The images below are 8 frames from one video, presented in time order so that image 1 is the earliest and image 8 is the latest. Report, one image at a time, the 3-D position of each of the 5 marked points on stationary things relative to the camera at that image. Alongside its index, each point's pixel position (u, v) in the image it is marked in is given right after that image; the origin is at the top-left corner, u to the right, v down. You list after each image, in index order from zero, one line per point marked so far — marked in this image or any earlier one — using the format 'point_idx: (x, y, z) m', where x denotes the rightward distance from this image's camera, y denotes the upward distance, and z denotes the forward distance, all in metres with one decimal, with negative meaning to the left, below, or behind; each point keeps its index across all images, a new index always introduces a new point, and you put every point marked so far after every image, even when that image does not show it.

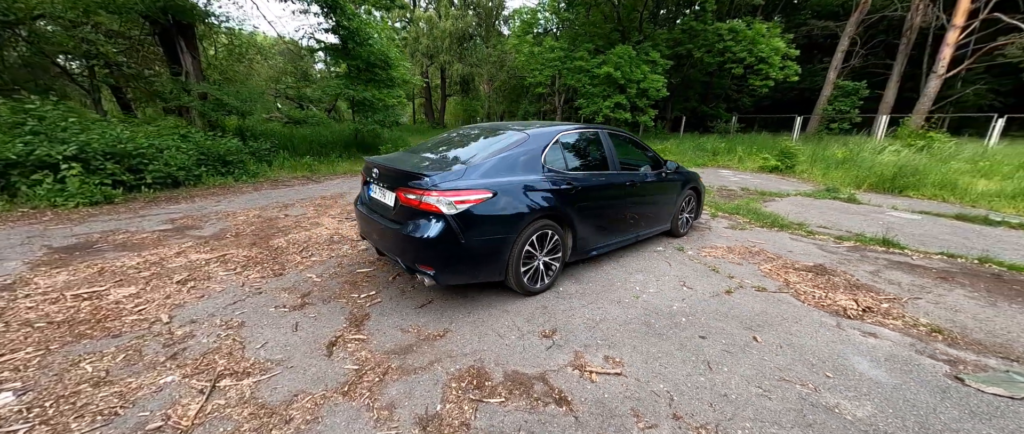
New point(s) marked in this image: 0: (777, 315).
0: (+2.0, -0.7, +2.8) m
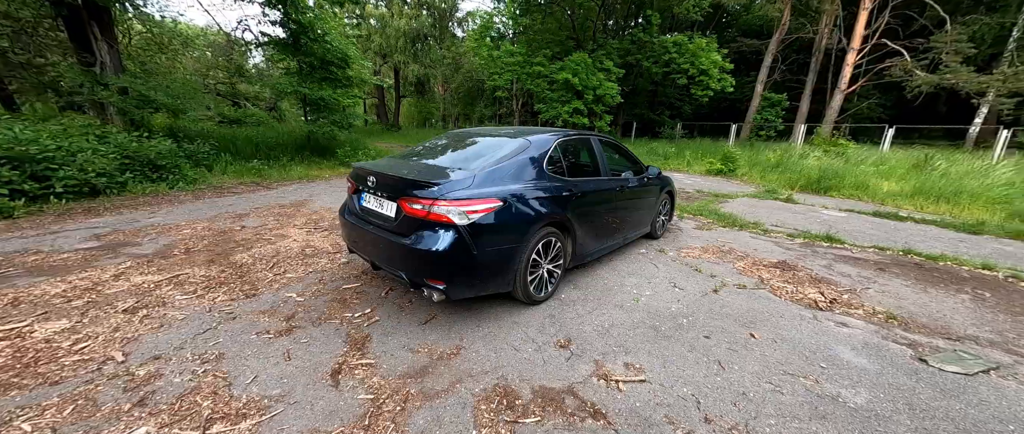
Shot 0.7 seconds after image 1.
0: (+2.0, -0.8, +3.0) m
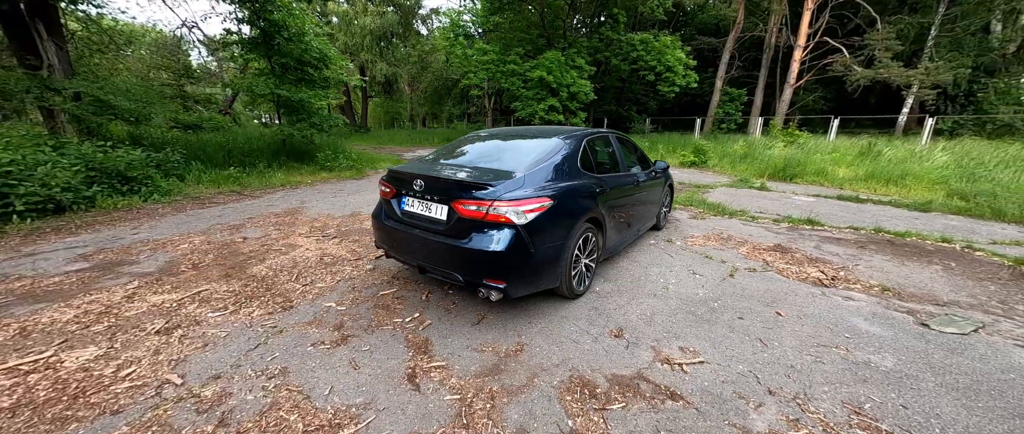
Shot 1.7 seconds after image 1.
0: (+2.4, -0.6, +3.3) m
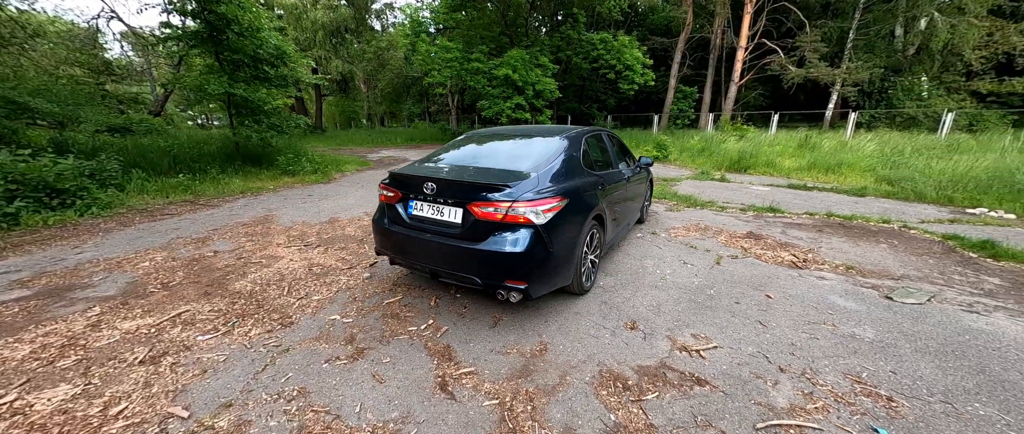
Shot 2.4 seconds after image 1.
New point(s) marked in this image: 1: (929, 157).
0: (+2.4, -0.5, +3.6) m
1: (+9.2, +1.3, +8.3) m
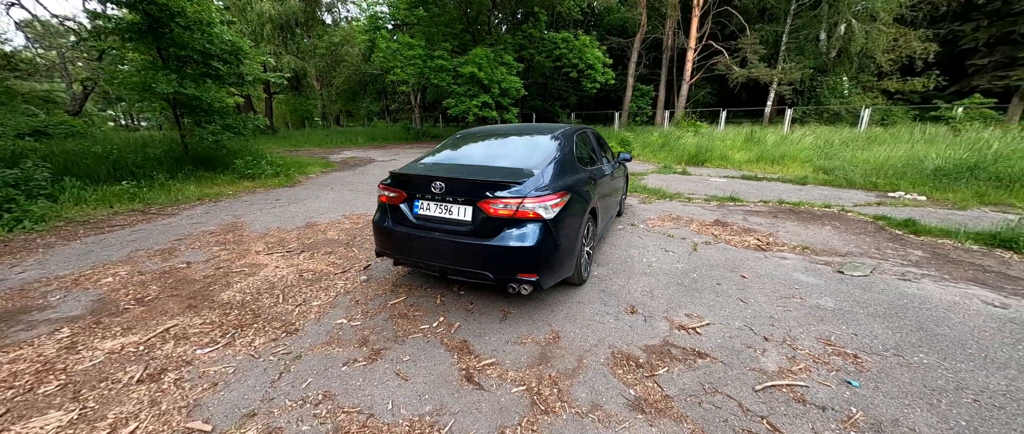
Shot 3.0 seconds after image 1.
0: (+2.3, -0.4, +3.9) m
1: (+8.5, +1.7, +9.3) m
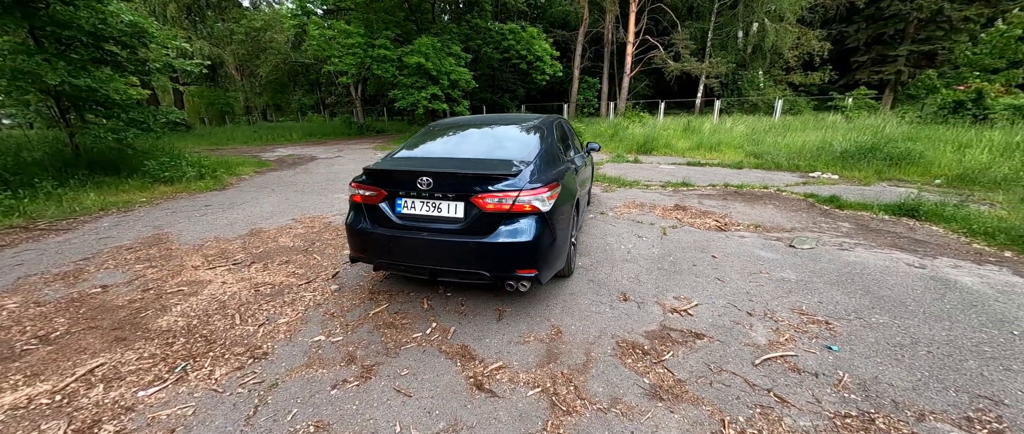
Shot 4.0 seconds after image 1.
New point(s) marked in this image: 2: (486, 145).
0: (+2.1, -0.2, +4.1) m
1: (+7.3, +2.3, +10.4) m
2: (-0.2, +0.6, +3.1) m
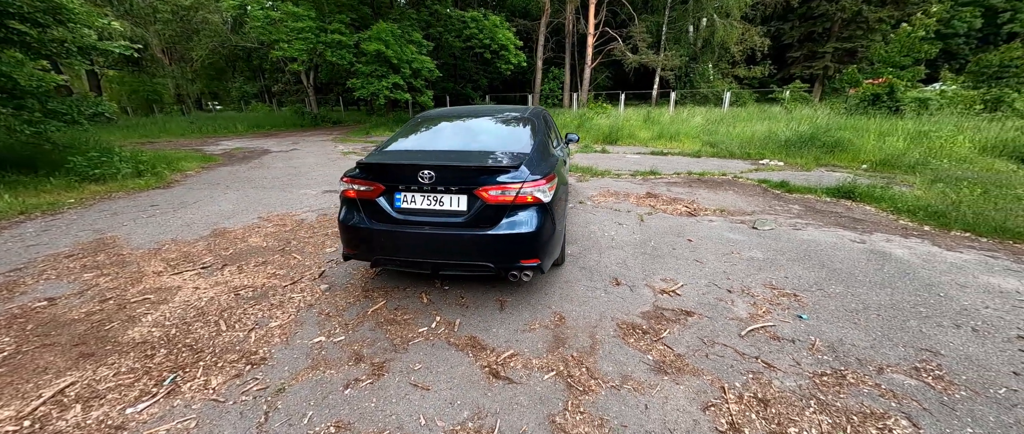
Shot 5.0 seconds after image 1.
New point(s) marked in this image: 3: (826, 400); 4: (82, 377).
0: (+1.9, -0.1, +4.4) m
1: (+6.3, +2.7, +11.1) m
2: (-0.3, +0.7, +3.1) m
3: (+1.6, -0.9, +1.9) m
4: (-2.4, -0.9, +2.1) m
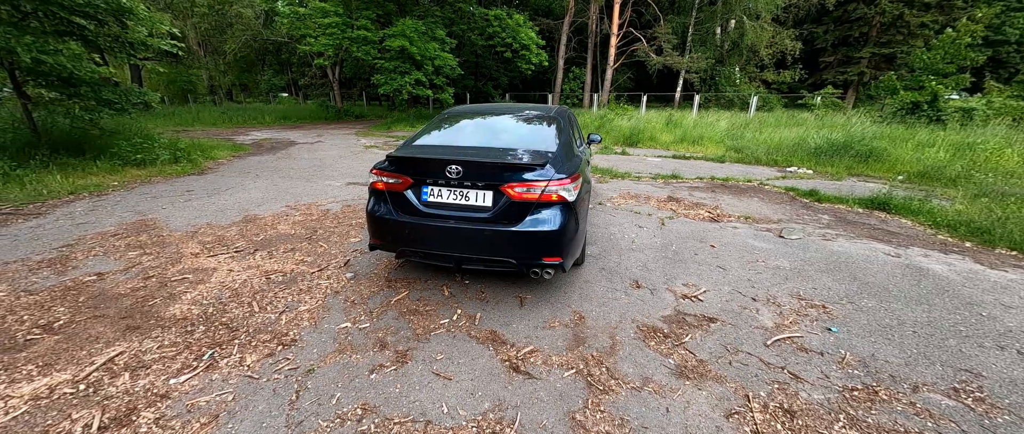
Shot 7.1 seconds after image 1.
0: (+2.2, -0.1, +4.3) m
1: (+7.0, +2.5, +10.8) m
2: (-0.1, +0.7, +3.1) m
3: (+1.7, -1.0, +1.9) m
4: (-2.2, -0.8, +2.2) m
